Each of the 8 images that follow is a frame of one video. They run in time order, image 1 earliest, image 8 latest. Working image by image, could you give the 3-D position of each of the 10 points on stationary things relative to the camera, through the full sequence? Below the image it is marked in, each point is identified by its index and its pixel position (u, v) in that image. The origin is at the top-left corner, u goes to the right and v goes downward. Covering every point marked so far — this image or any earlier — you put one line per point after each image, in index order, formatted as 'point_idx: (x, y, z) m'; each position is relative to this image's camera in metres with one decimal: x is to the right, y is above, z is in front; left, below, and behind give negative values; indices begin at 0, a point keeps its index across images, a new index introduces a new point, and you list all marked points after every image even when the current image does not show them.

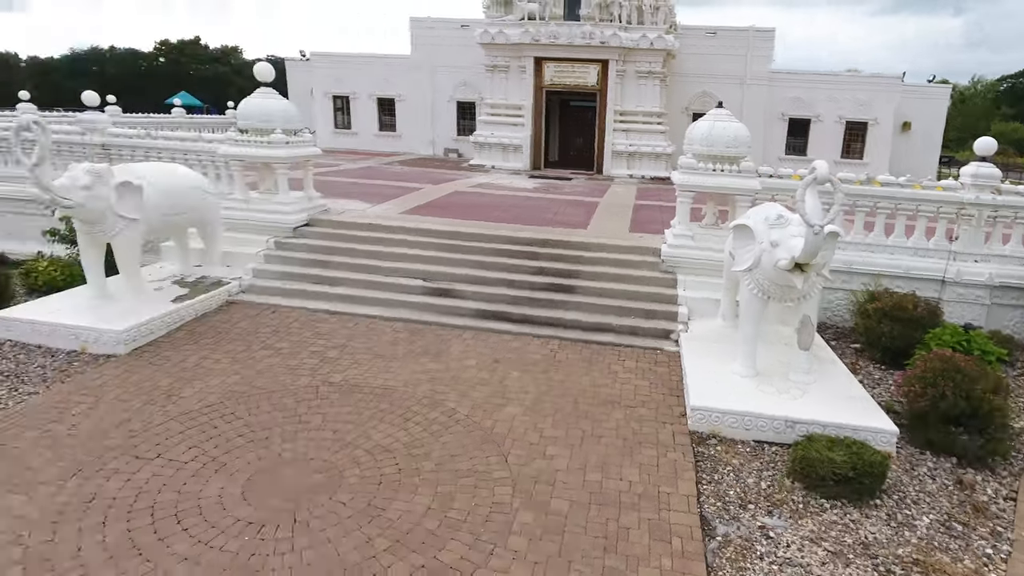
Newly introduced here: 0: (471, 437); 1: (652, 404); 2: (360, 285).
0: (-0.3, -1.1, +4.9) m
1: (+1.2, -1.0, +5.6) m
2: (-1.8, 0.0, +7.9) m
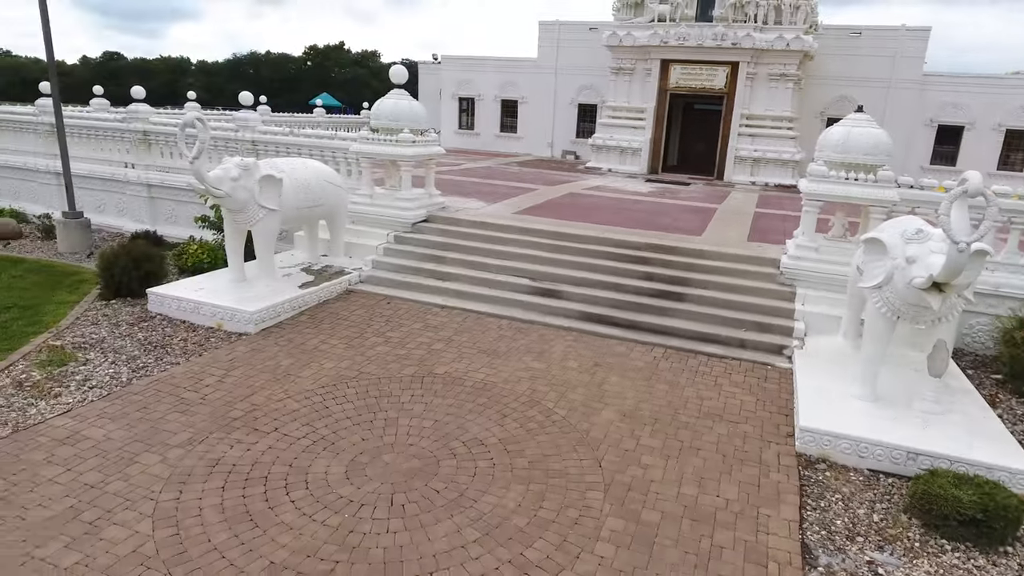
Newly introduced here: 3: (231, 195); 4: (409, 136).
0: (+0.4, -1.1, +4.9) m
1: (+1.9, -1.1, +5.4) m
2: (-0.5, +0.1, +8.1) m
3: (-2.9, +1.0, +7.0) m
4: (-1.4, +2.0, +9.1) m
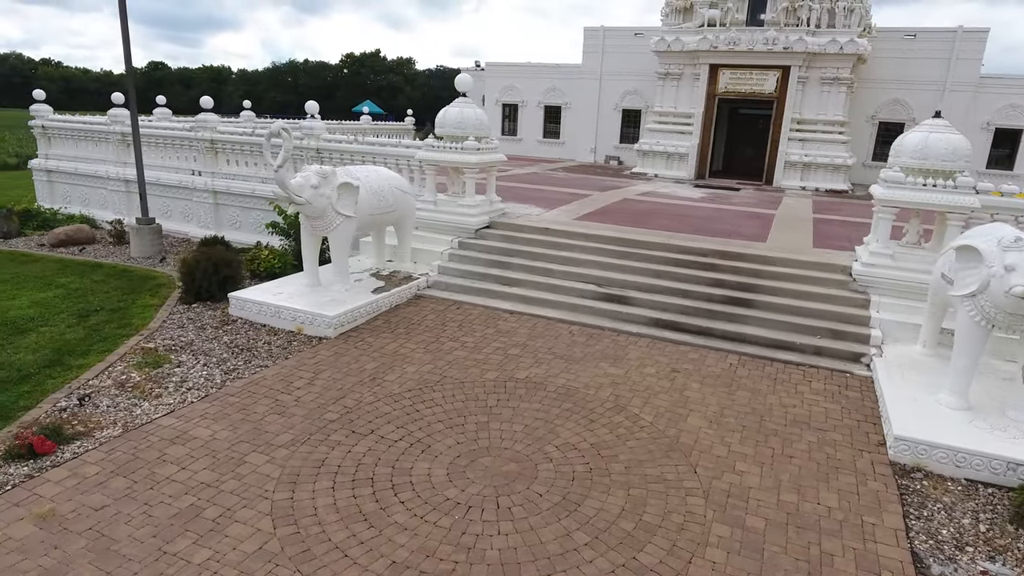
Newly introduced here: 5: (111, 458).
0: (+1.1, -1.1, +4.9) m
1: (+2.6, -1.1, +5.3) m
2: (+0.3, 0.0, +8.2) m
3: (-2.1, +0.9, +7.1) m
4: (-0.5, +2.0, +9.2) m
5: (-2.7, -1.1, +4.5) m
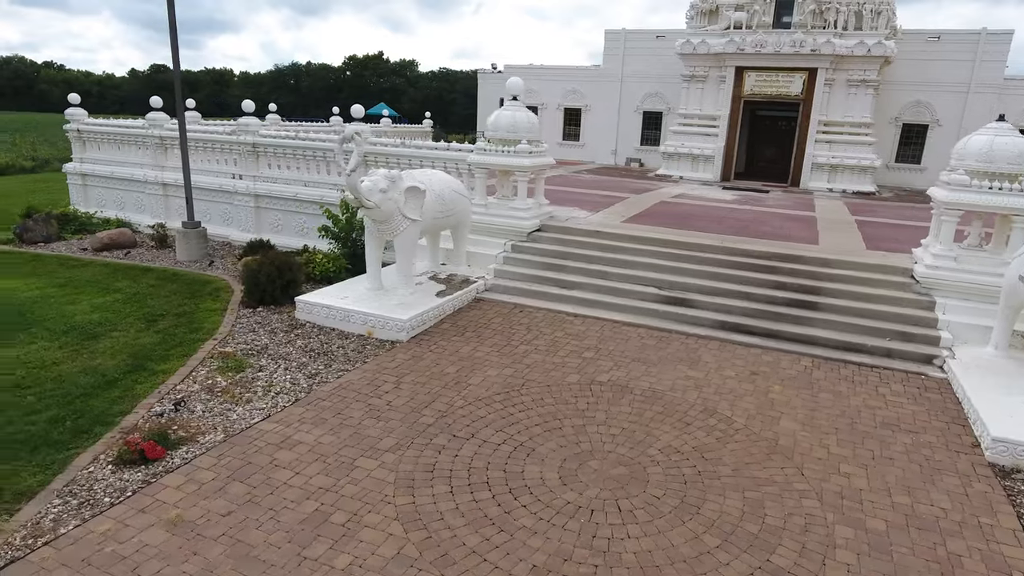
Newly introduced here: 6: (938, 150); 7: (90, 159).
0: (+1.8, -1.2, +5.0) m
1: (+3.4, -1.1, +5.4) m
2: (+1.0, 0.0, +8.2) m
3: (-1.4, +0.9, +7.2) m
4: (+0.2, +1.9, +9.2) m
5: (-1.9, -1.2, +4.5) m
6: (+10.9, +3.5, +17.3) m
7: (-8.2, +2.5, +13.2) m
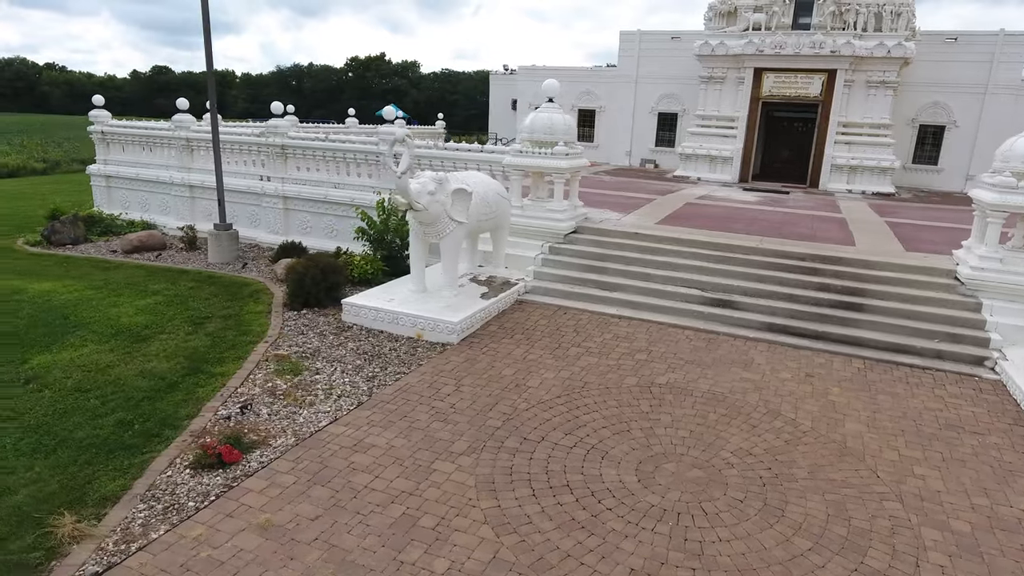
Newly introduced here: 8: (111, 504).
0: (+2.3, -1.2, +5.0) m
1: (+3.9, -1.1, +5.4) m
2: (+1.5, 0.0, +8.2) m
3: (-0.9, +0.8, +7.2) m
4: (+0.7, +1.9, +9.2) m
5: (-1.4, -1.2, +4.5) m
6: (+11.4, +3.5, +17.3) m
7: (-7.8, +2.5, +13.2) m
8: (-2.4, -1.3, +4.1) m
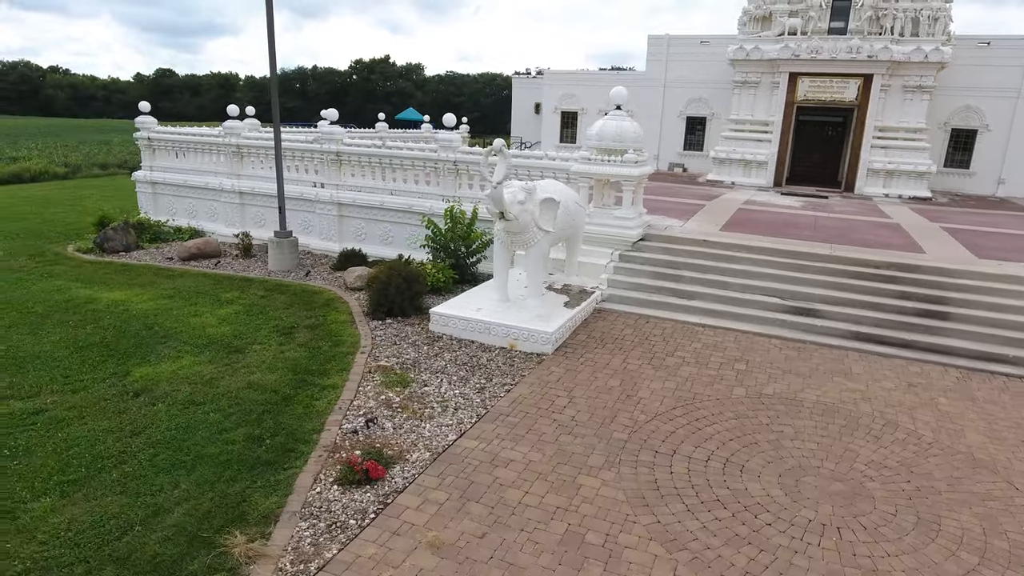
0: (+3.3, -1.3, +5.0) m
1: (+4.9, -1.2, +5.4) m
2: (+2.5, -0.1, +8.2) m
3: (+0.1, +0.7, +7.2) m
4: (+1.6, +1.8, +9.3) m
5: (-0.4, -1.3, +4.5) m
6: (+12.2, +3.4, +17.4) m
7: (-6.8, +2.3, +13.2) m
8: (-1.5, -1.4, +4.1) m
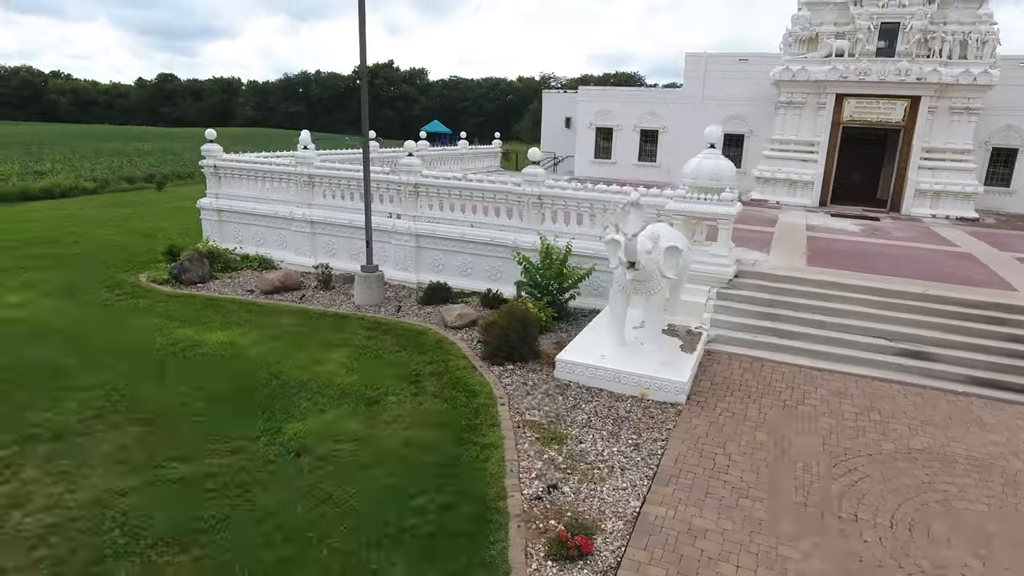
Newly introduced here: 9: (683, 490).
0: (+4.7, -1.8, +5.1) m
1: (+6.3, -1.7, +5.6) m
2: (+3.8, -0.6, +8.4) m
3: (+1.4, +0.2, +7.3) m
4: (+3.0, +1.3, +9.4) m
5: (+1.0, -1.8, +4.6) m
6: (+13.5, +3.0, +17.7) m
7: (-5.6, +1.8, +13.2) m
8: (0.0, -2.0, +4.2) m
9: (+1.4, -1.6, +5.4) m
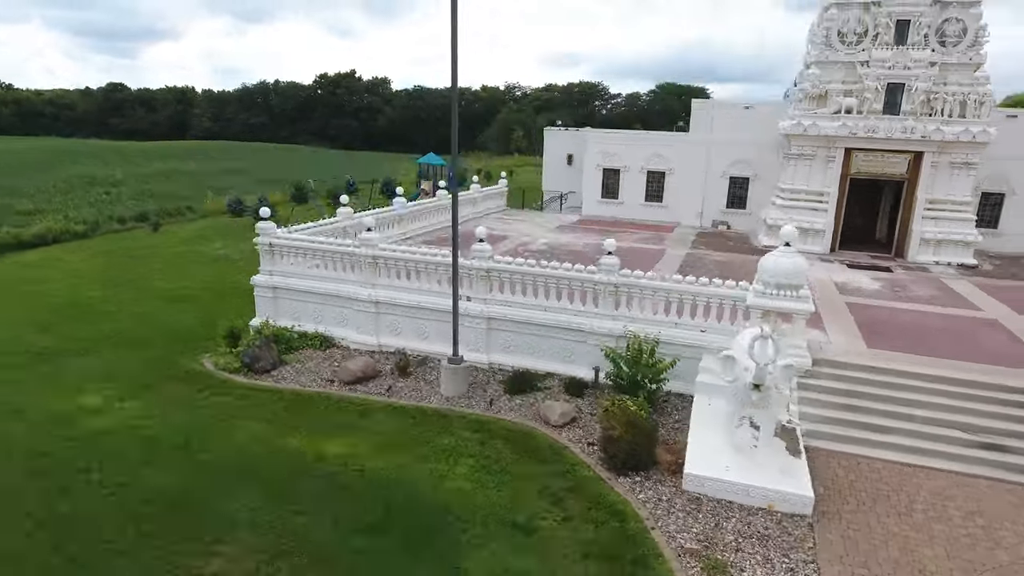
0: (+6.5, -3.1, +6.0) m
1: (+8.0, -3.0, +6.5) m
2: (+5.3, -2.0, +9.1) m
3: (+3.0, -1.2, +7.8) m
4: (+4.3, 0.0, +10.0) m
5: (+2.8, -3.2, +5.2) m
6: (+14.1, +2.0, +19.1) m
7: (-4.5, +0.3, +13.2) m
8: (+1.8, -3.4, +4.7) m
9: (+3.1, -3.0, +6.0) m
